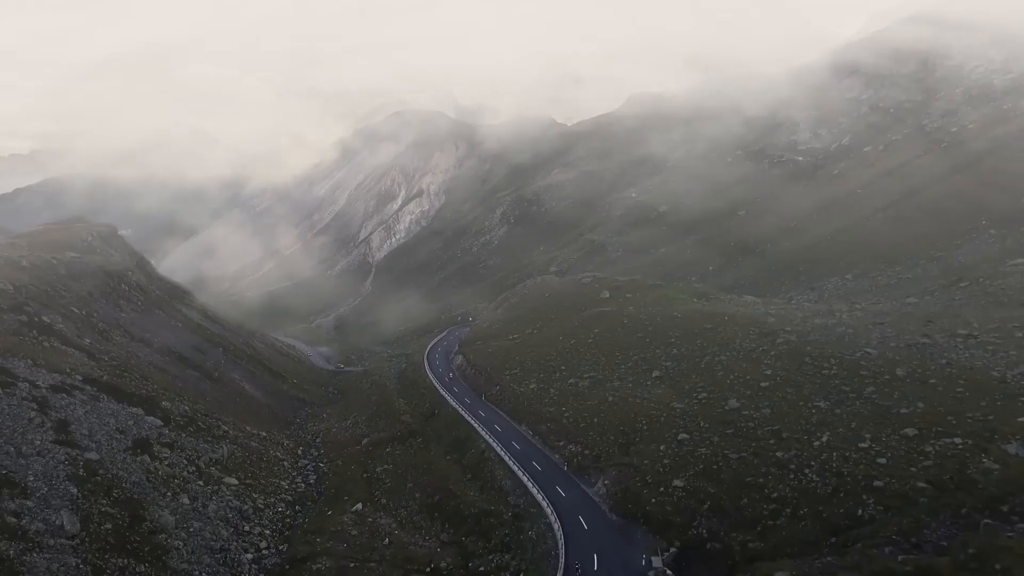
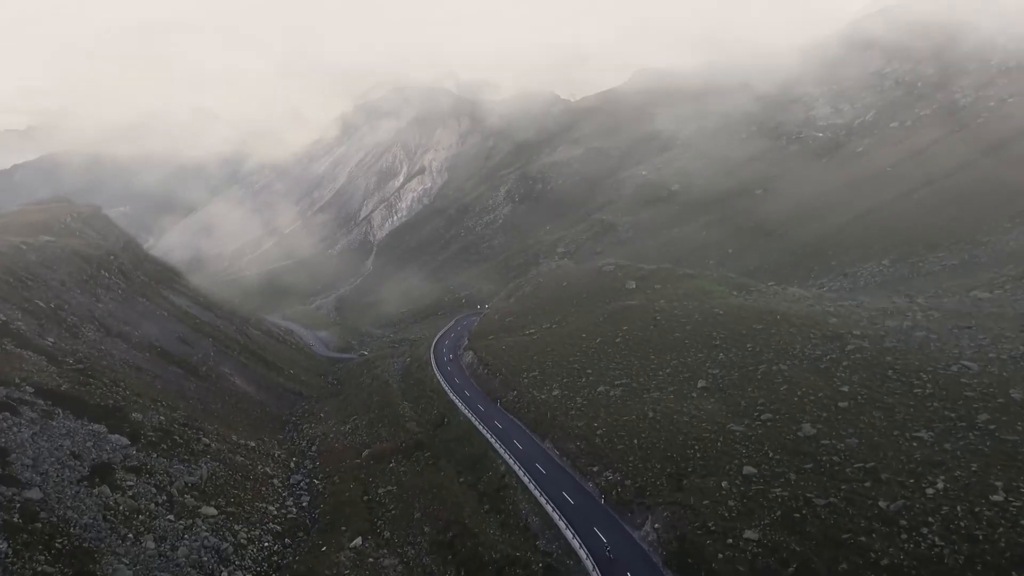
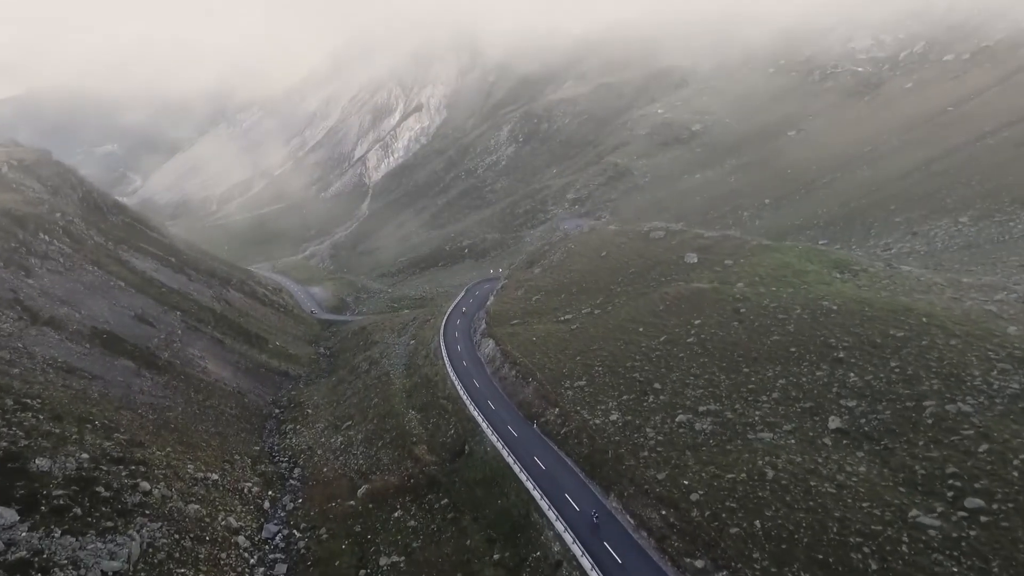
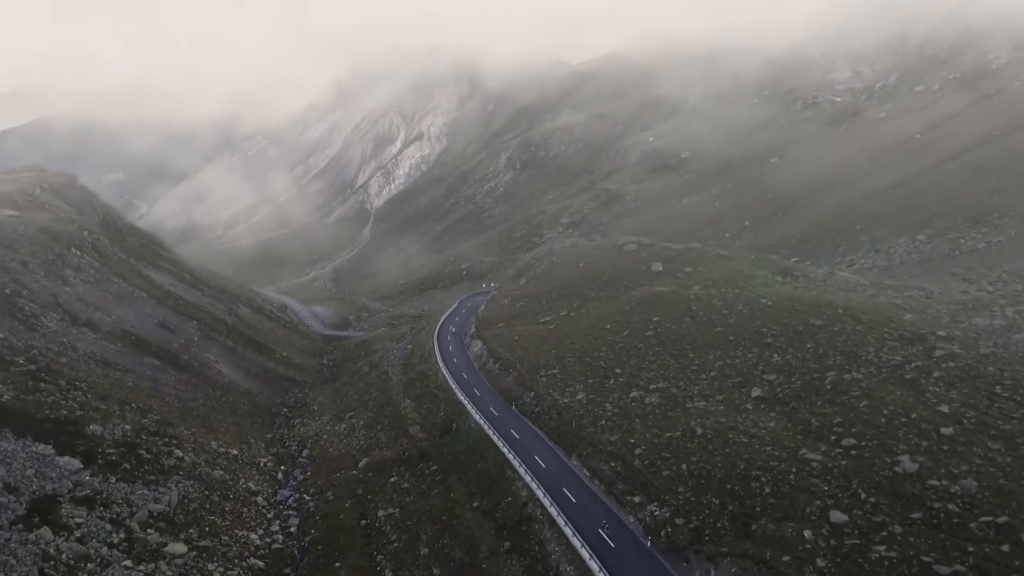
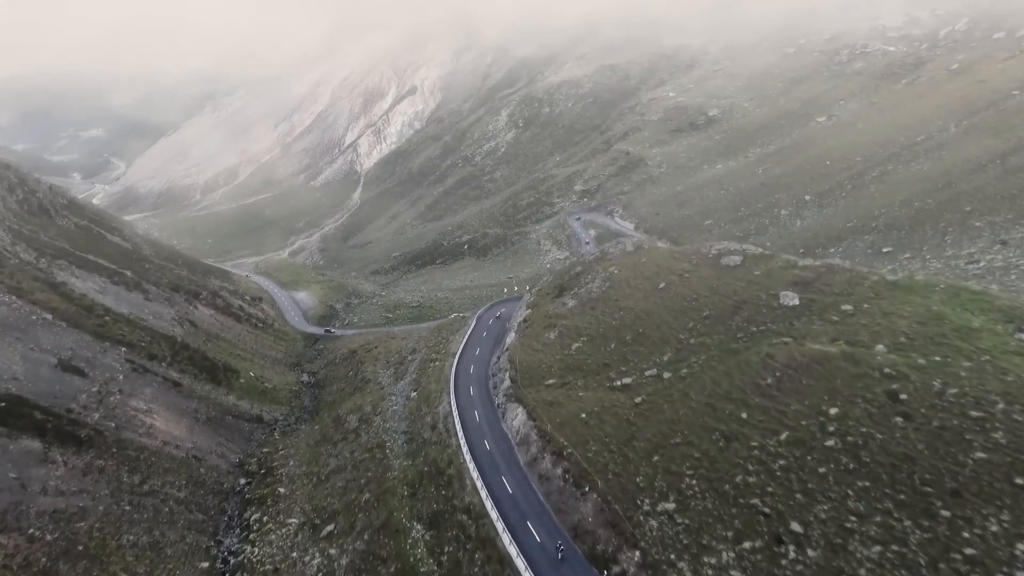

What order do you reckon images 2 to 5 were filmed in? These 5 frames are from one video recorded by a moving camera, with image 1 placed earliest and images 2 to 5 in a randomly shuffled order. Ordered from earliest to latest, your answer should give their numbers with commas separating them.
2, 4, 3, 5
